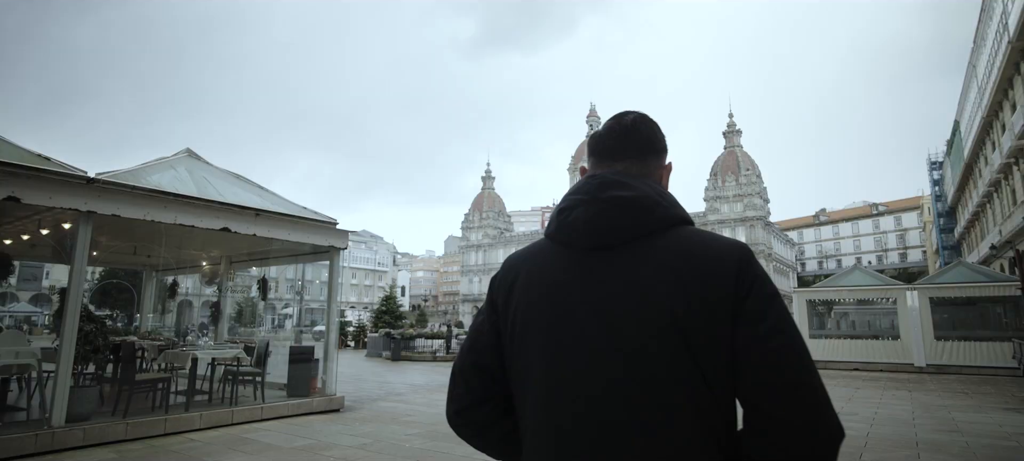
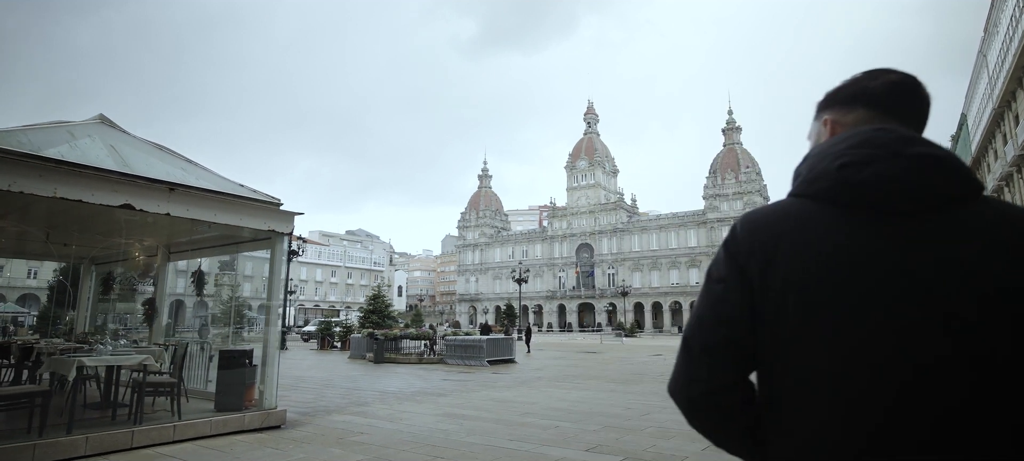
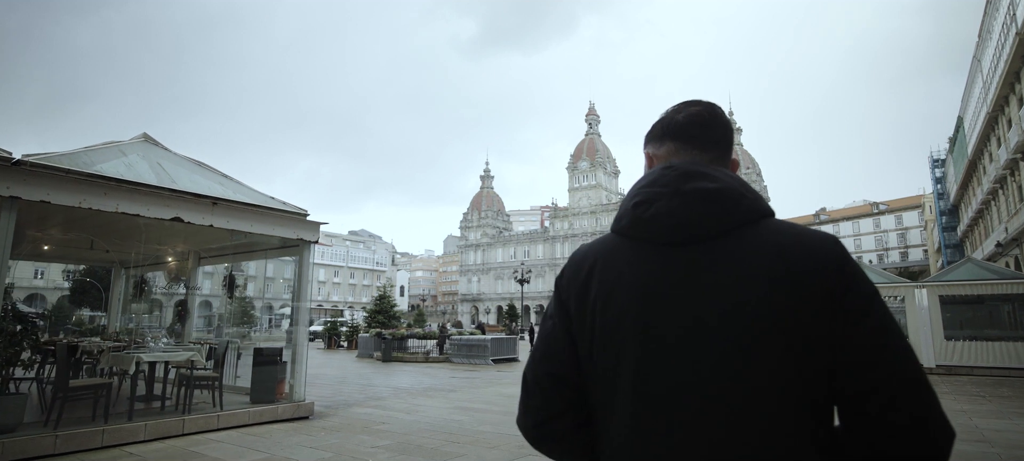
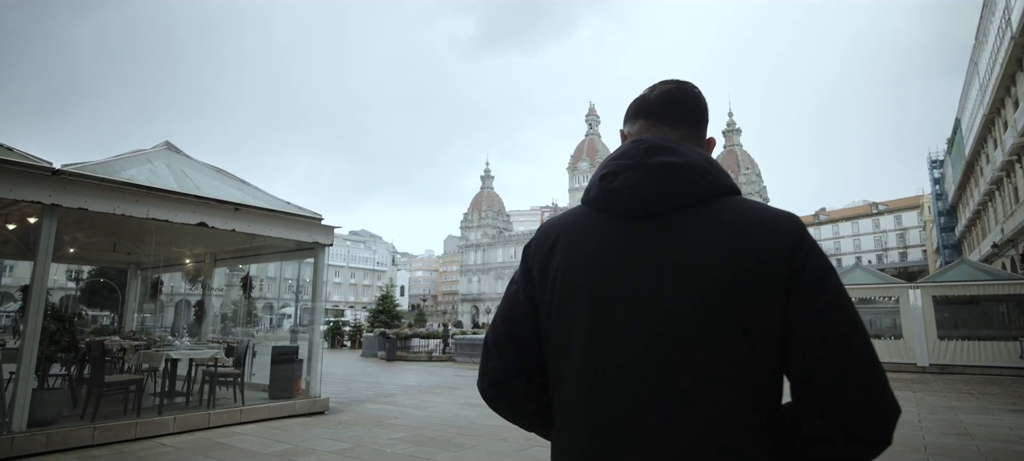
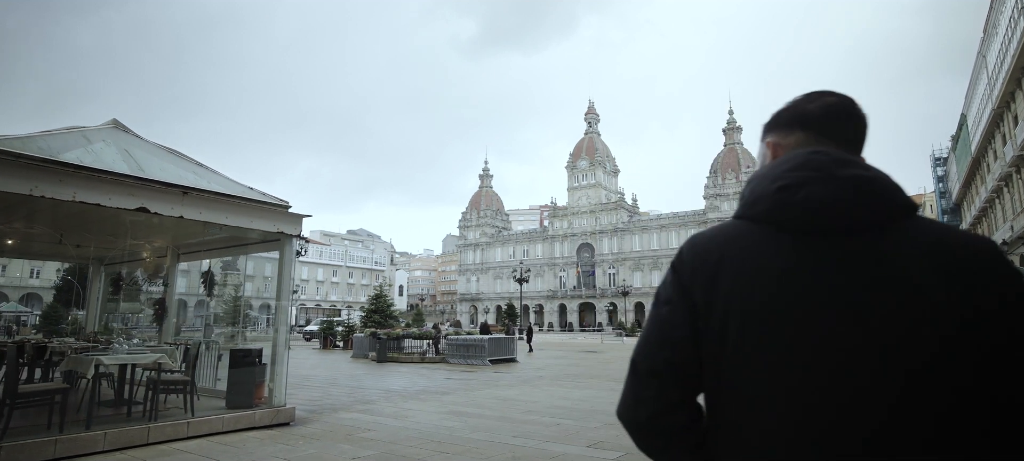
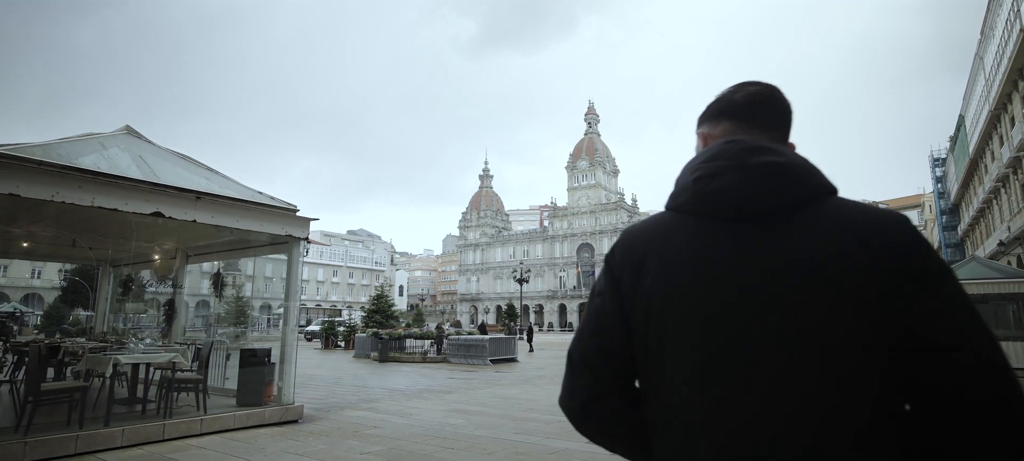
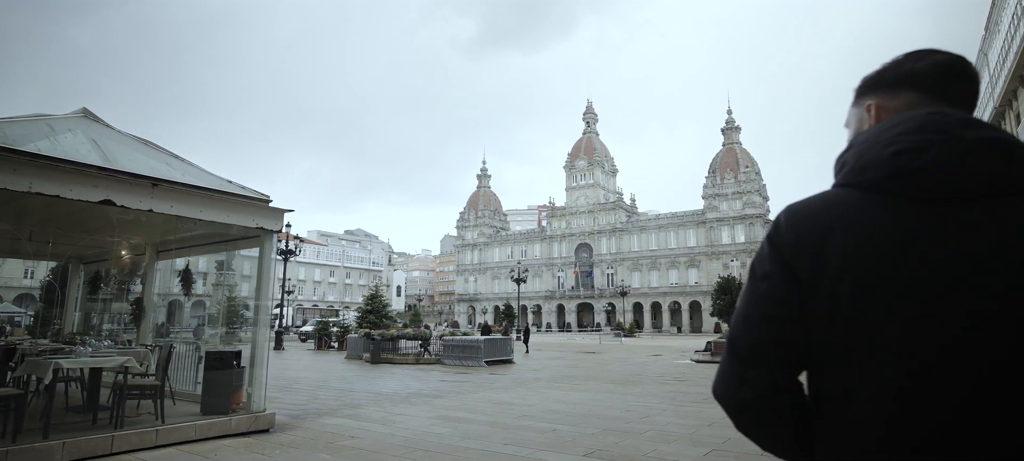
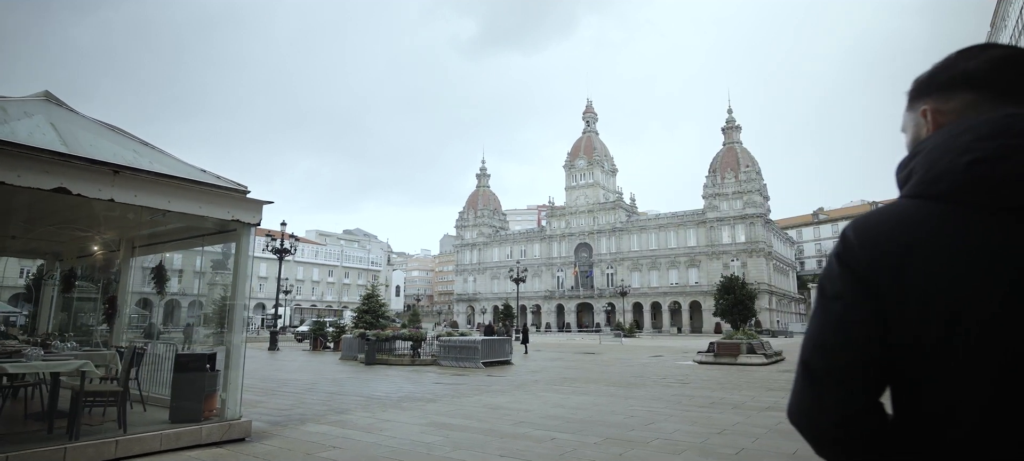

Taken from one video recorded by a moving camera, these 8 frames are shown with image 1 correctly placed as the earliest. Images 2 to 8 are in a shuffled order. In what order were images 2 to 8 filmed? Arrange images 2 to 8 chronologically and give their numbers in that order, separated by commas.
4, 3, 6, 5, 2, 7, 8
